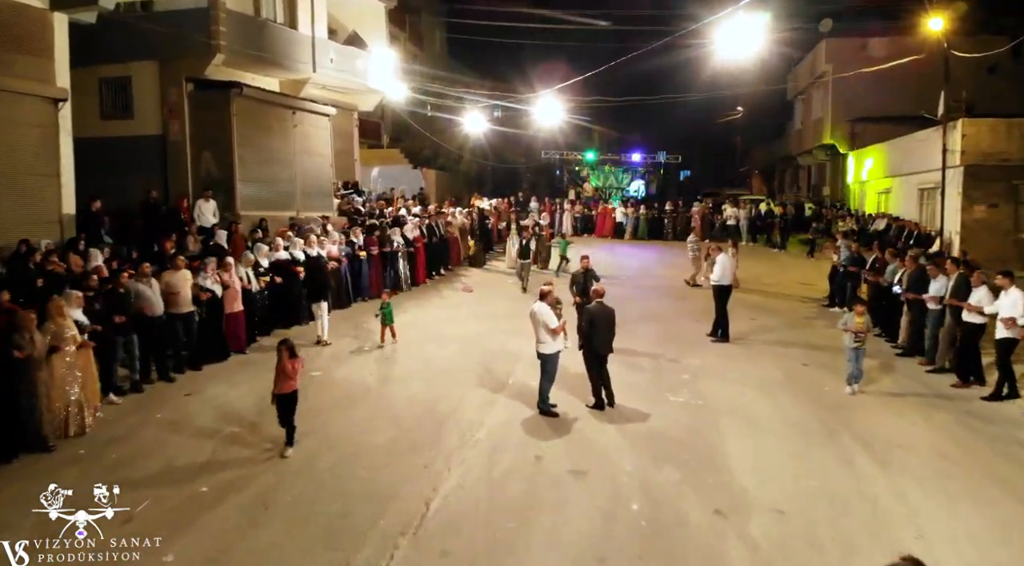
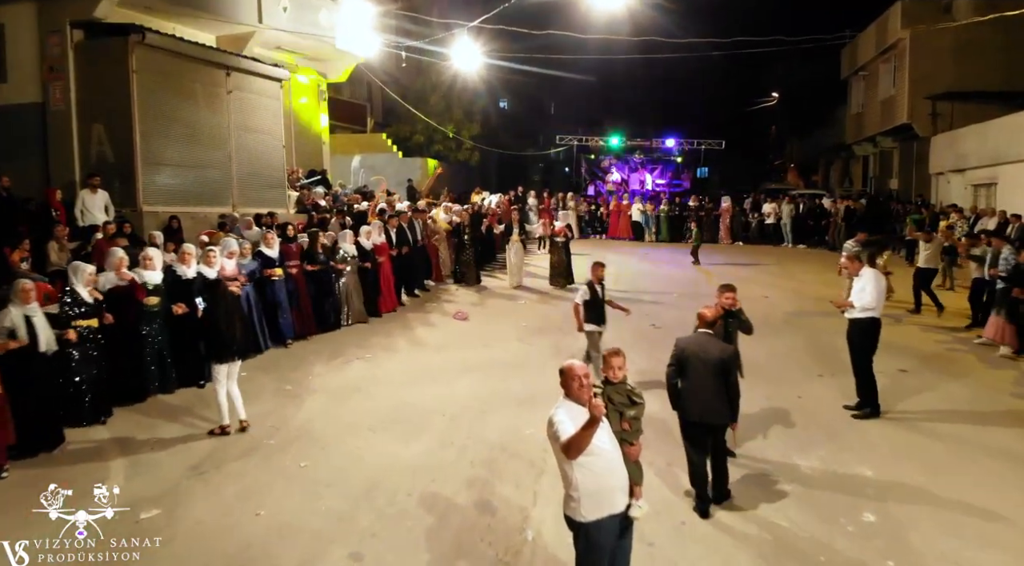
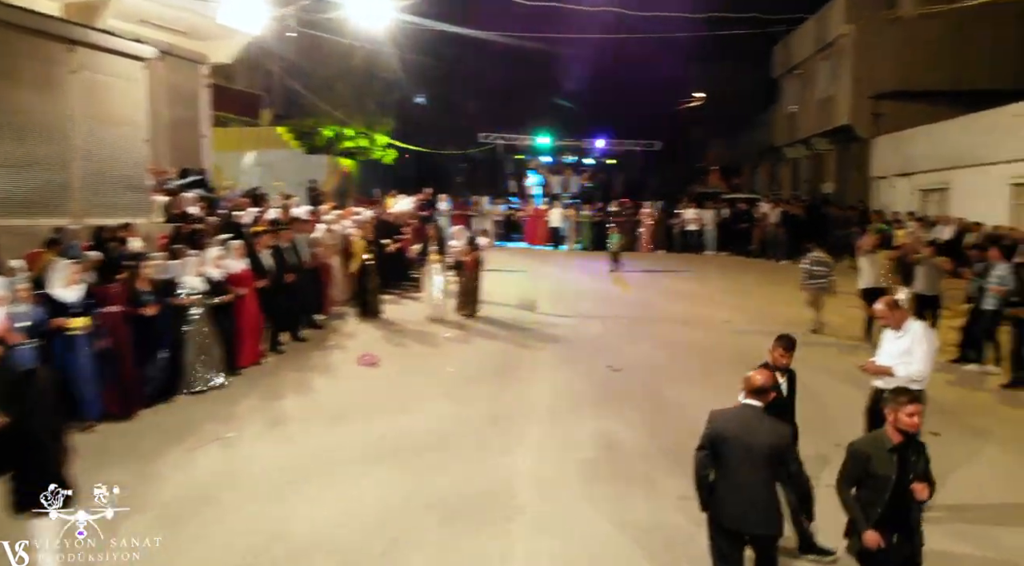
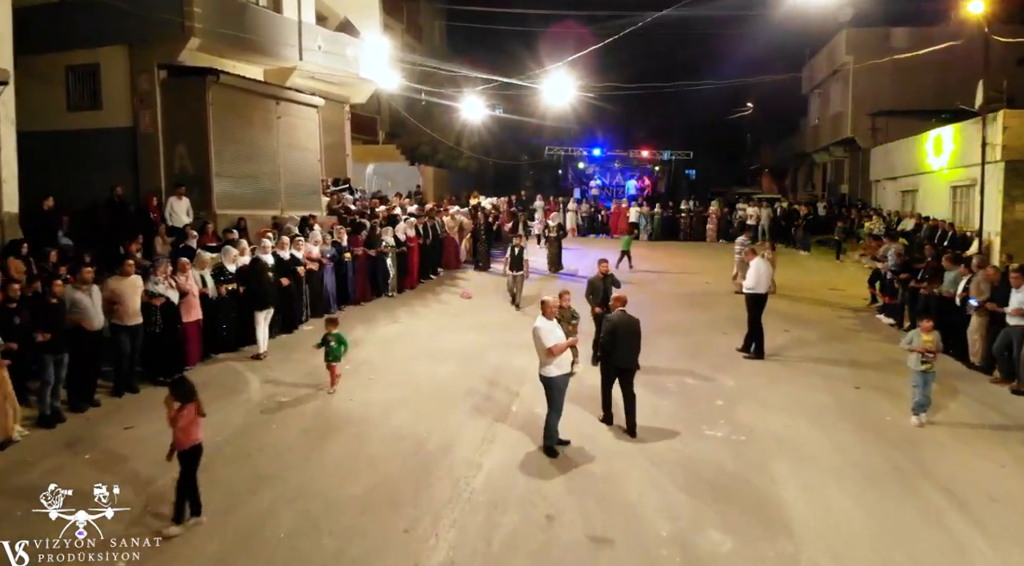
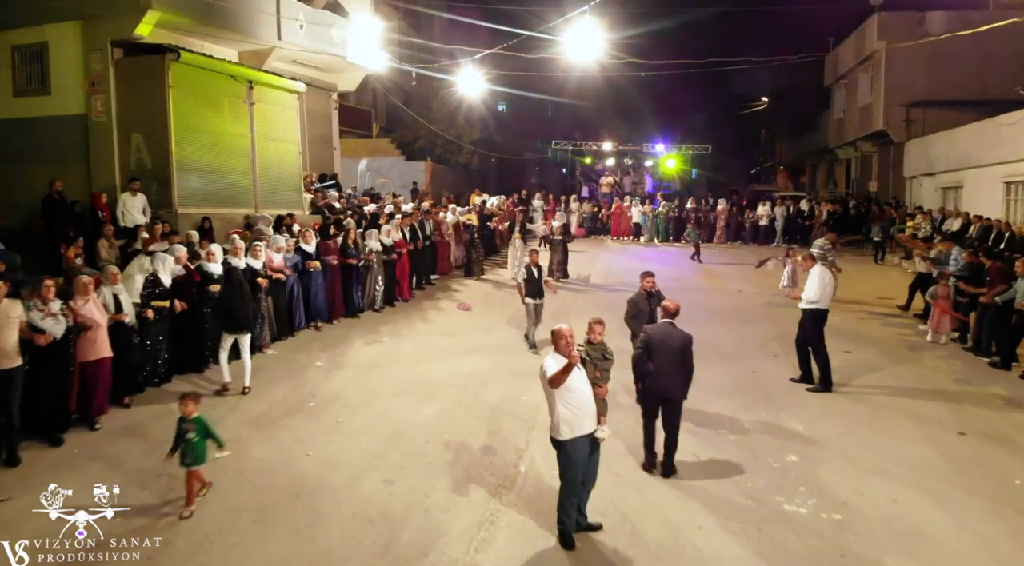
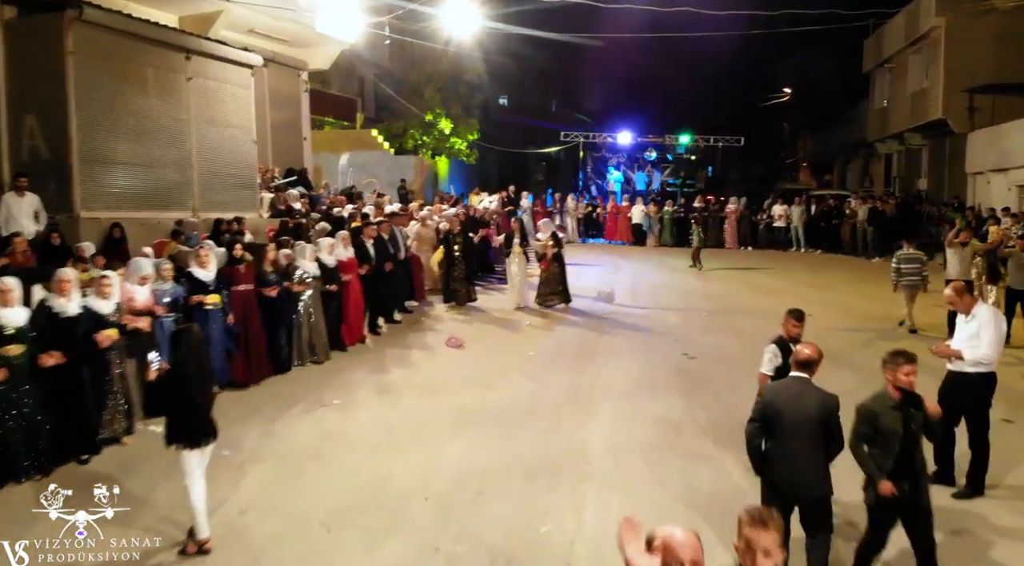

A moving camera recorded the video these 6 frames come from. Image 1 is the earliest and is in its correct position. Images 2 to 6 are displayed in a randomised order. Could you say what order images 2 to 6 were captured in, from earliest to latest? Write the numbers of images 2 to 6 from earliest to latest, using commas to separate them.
4, 5, 2, 6, 3
